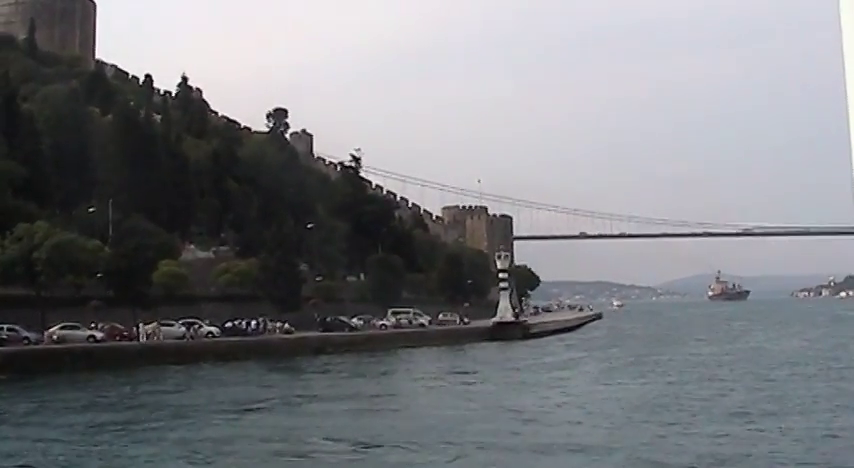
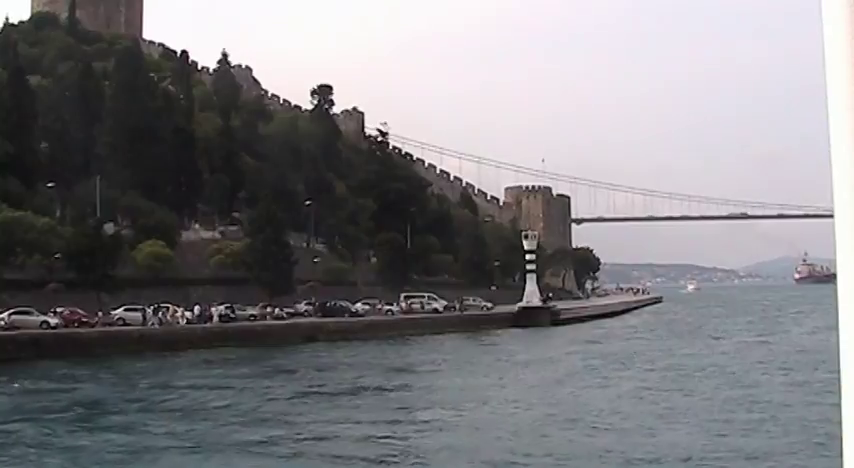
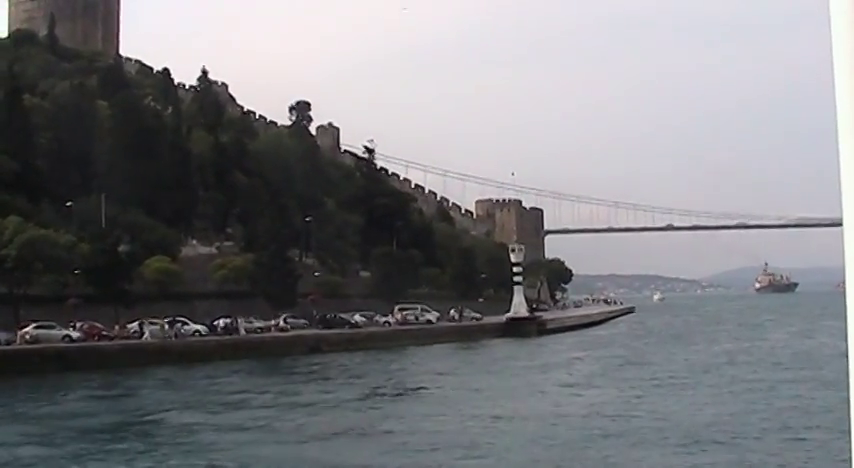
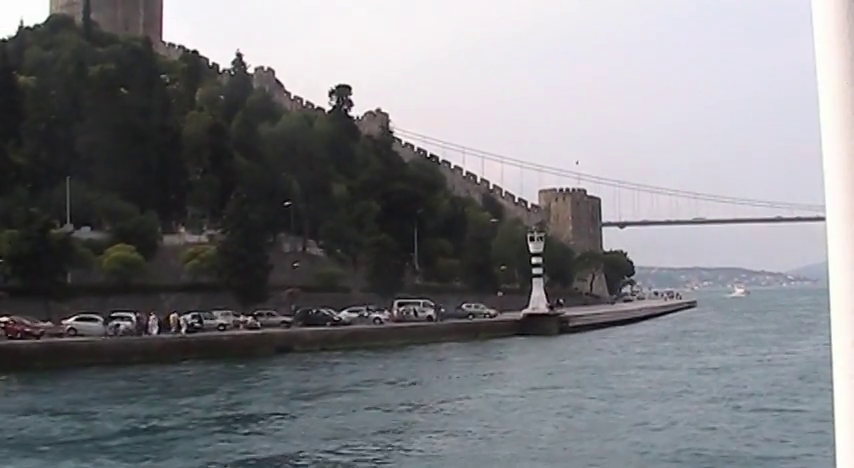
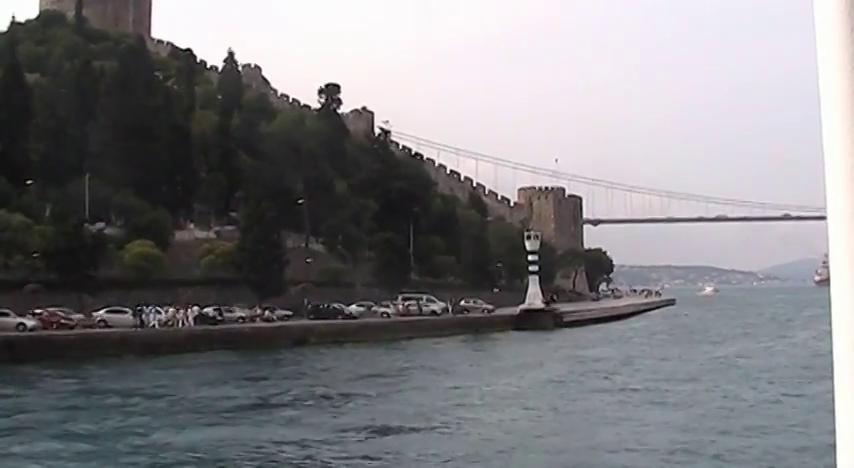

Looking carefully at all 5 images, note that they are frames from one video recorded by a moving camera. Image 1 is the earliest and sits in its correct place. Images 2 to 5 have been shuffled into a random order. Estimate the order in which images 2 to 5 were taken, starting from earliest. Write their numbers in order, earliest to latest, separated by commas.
3, 2, 5, 4
